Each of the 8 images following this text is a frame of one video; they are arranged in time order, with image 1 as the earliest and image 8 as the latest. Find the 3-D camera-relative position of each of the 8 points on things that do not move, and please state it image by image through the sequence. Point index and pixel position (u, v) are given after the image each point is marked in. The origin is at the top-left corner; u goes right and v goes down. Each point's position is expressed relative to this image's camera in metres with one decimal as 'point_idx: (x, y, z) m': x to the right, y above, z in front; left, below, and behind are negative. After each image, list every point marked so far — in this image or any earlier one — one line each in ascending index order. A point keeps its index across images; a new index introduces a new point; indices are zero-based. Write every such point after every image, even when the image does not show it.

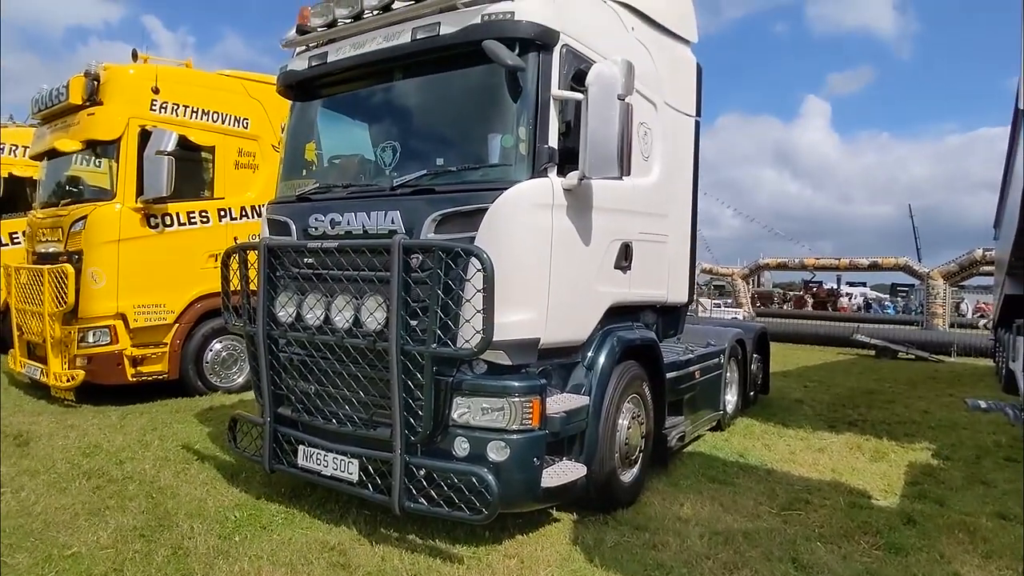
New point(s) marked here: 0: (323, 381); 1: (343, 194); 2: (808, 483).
0: (-1.0, -0.5, +3.6) m
1: (-1.0, +0.6, +3.8) m
2: (+2.3, -1.5, +4.8) m
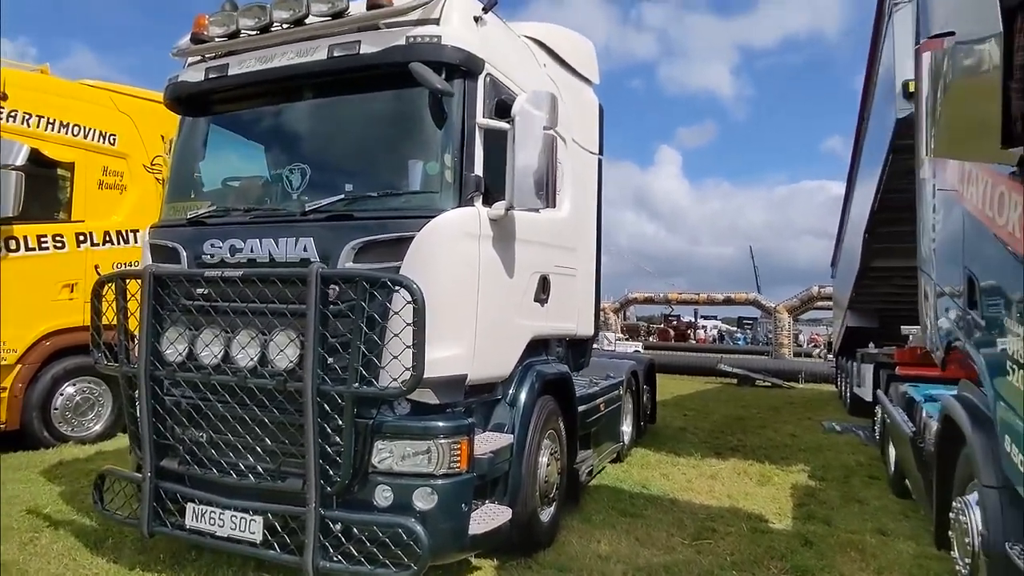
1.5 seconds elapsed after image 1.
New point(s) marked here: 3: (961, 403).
0: (-1.5, -0.7, +3.2) m
1: (-1.4, +0.4, +3.5) m
2: (+1.6, -1.8, +4.9) m
3: (+2.4, -0.6, +3.3) m
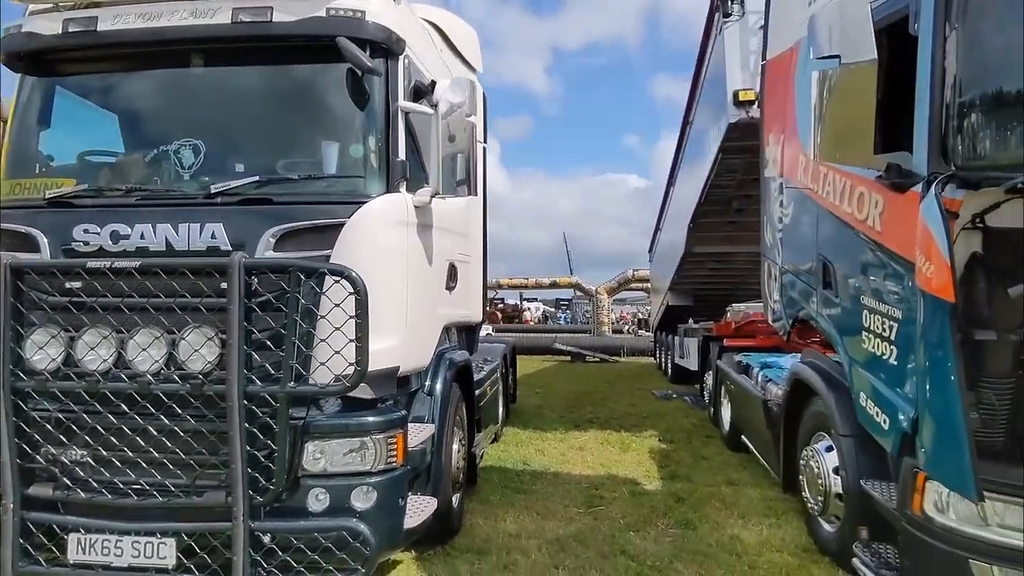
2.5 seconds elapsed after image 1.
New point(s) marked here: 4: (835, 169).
0: (-1.7, -0.7, +2.8) m
1: (-1.8, +0.4, +3.0) m
2: (+0.7, -1.6, +5.3) m
3: (+1.9, -0.5, +3.9) m
4: (+1.7, +0.6, +3.4) m
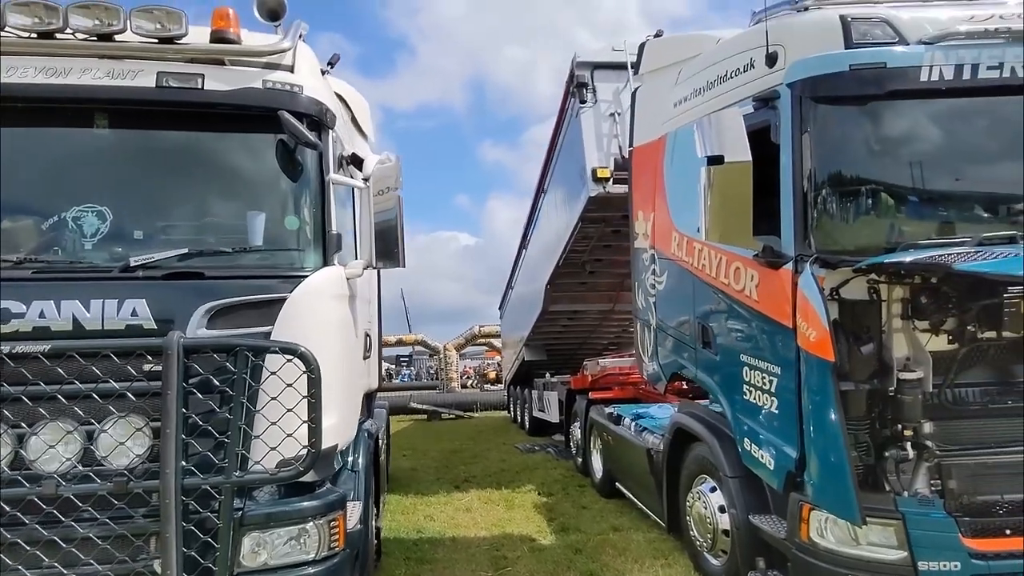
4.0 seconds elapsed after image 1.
0: (-1.9, -1.0, +2.3) m
1: (-2.1, +0.1, +2.6) m
2: (-0.2, -2.2, +5.4) m
3: (+1.3, -0.9, +4.5) m
4: (+1.3, +0.3, +3.9) m
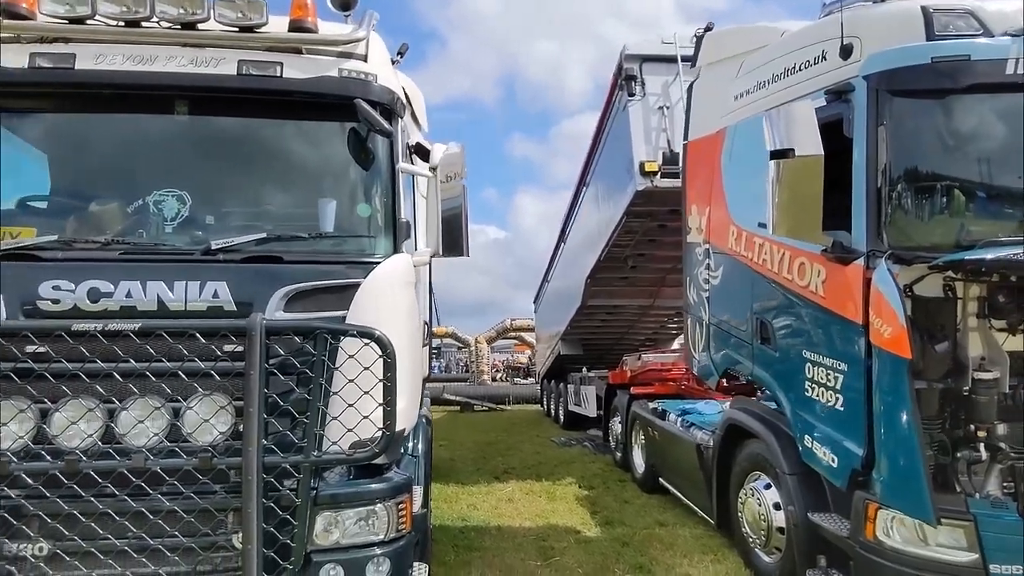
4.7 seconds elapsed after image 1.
0: (-1.6, -0.9, +2.4) m
1: (-1.8, +0.1, +2.7) m
2: (+0.2, -2.1, +5.4) m
3: (+1.7, -0.9, +4.4) m
4: (+1.6, +0.3, +3.9) m
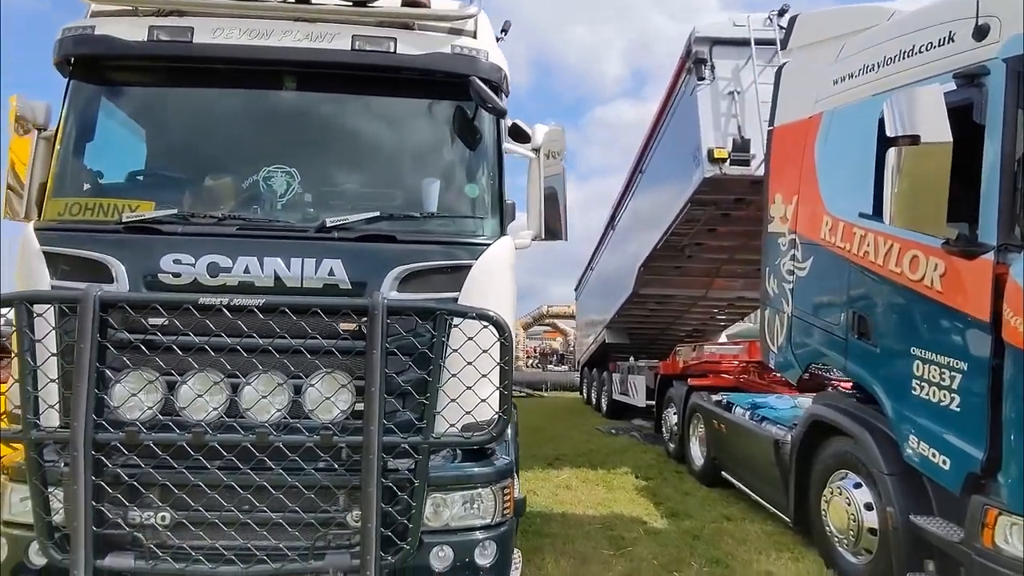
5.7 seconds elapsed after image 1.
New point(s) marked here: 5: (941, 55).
0: (-1.2, -0.8, +2.5) m
1: (-1.2, +0.3, +2.7) m
2: (+0.8, -2.0, +5.4) m
3: (+2.2, -0.8, +4.3) m
4: (+2.2, +0.3, +3.7) m
5: (+2.3, +1.2, +3.3) m
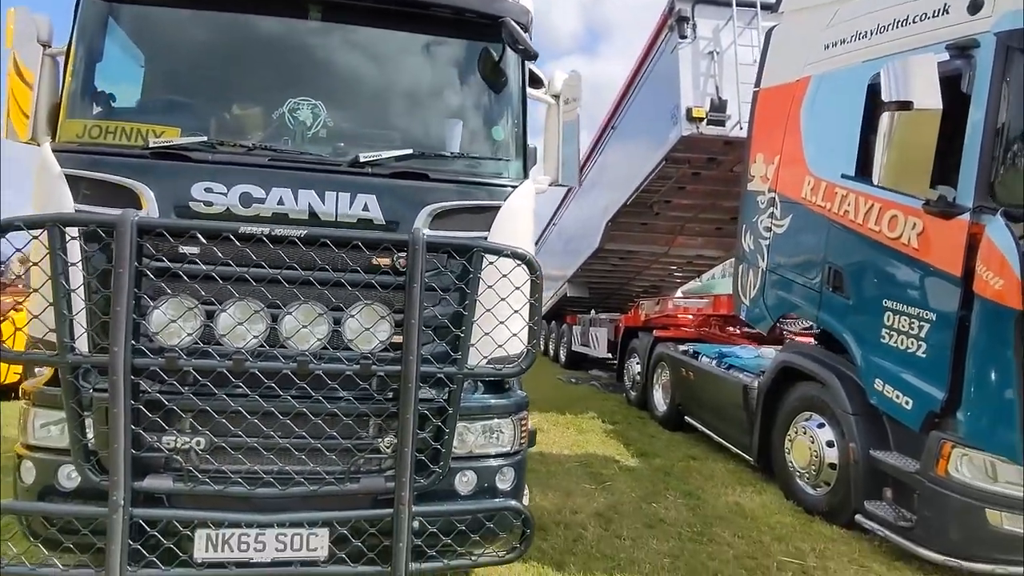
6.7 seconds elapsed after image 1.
0: (-1.0, -0.6, +2.5) m
1: (-1.1, +0.6, +2.7) m
2: (+0.6, -1.5, +5.7) m
3: (+2.2, -0.5, +4.6) m
4: (+2.2, +0.6, +4.0) m
5: (+2.4, +1.5, +3.5) m
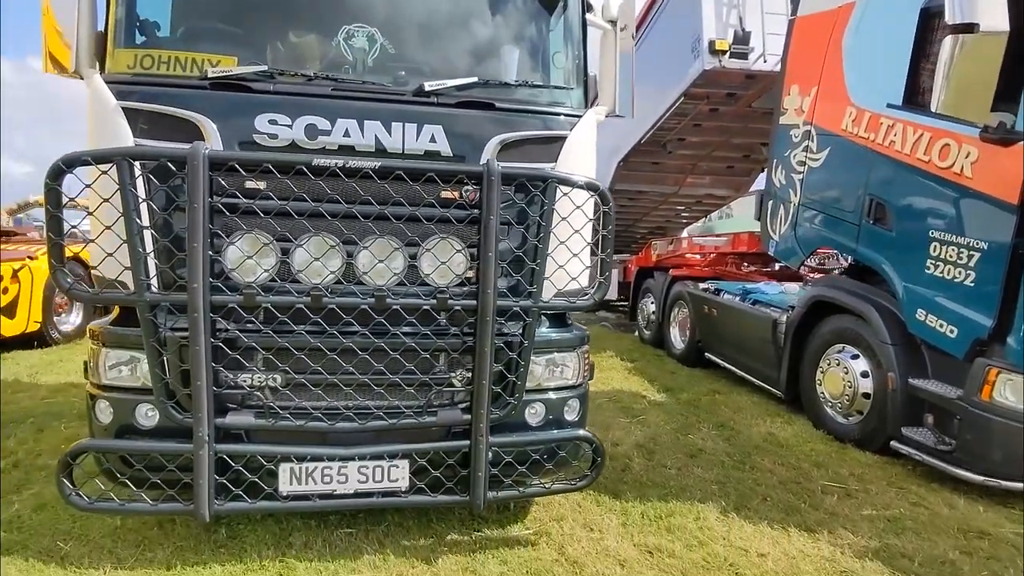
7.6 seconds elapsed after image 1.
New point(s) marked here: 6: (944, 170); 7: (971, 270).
0: (-0.7, -0.3, +2.5) m
1: (-0.8, +0.8, +2.6) m
2: (+0.9, -1.0, +5.8) m
3: (+2.4, 0.0, +4.7) m
4: (+2.5, +1.0, +3.9) m
5: (+2.7, +1.9, +3.4) m
6: (+2.6, +0.7, +3.7) m
7: (+2.6, +0.1, +3.6) m
